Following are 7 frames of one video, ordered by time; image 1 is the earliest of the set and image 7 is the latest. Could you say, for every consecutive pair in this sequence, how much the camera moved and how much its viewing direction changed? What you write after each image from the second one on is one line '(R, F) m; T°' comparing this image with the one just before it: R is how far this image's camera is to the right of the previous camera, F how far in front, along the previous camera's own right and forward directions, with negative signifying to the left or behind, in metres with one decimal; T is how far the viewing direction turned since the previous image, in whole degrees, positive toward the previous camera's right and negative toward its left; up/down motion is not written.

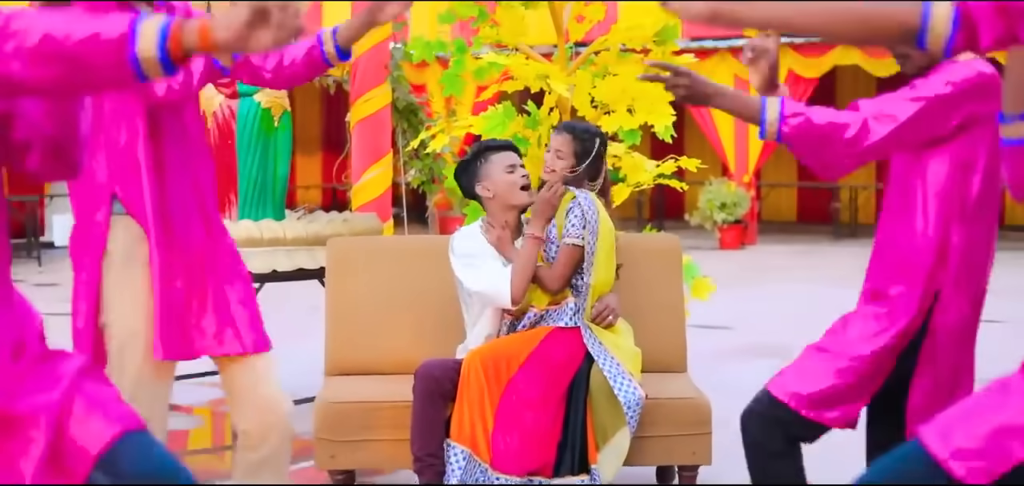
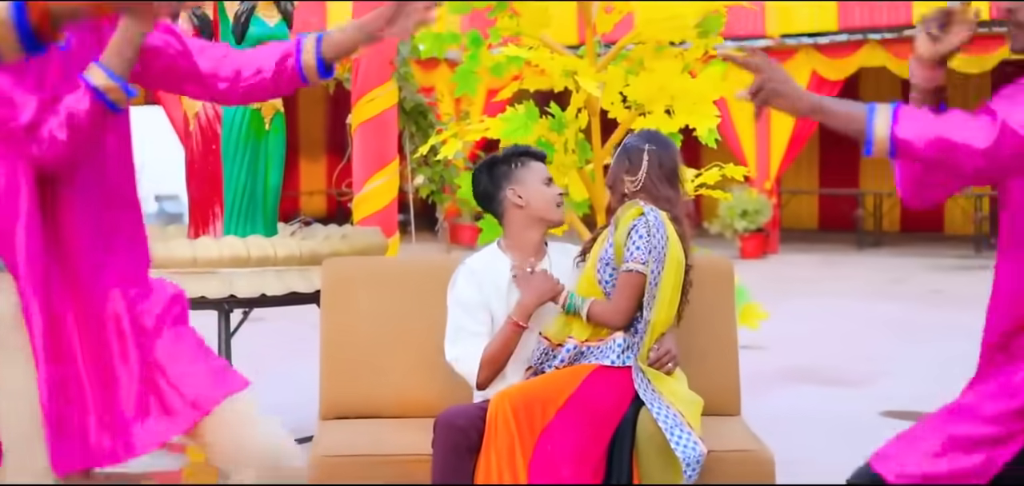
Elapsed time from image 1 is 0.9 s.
(0.0, +0.5) m; 0°
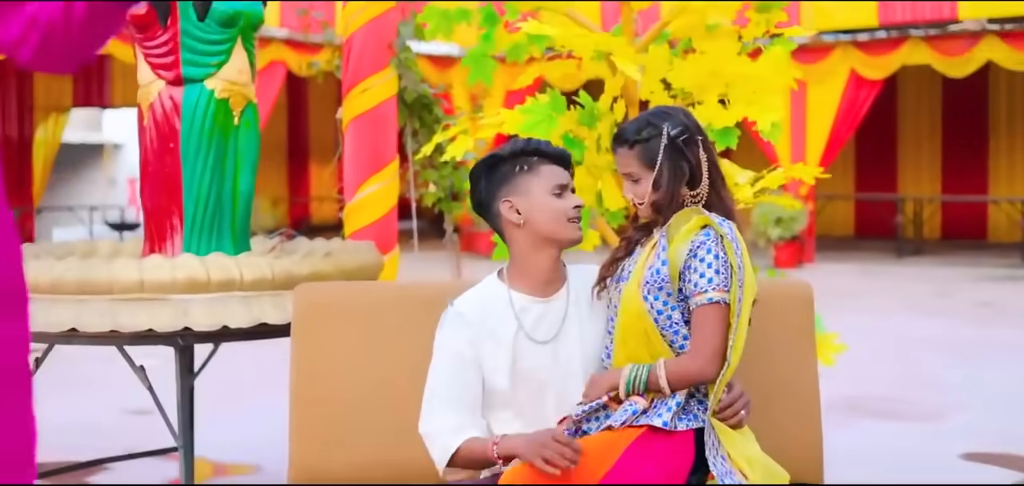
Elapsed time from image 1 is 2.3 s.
(0.0, +0.6) m; -1°
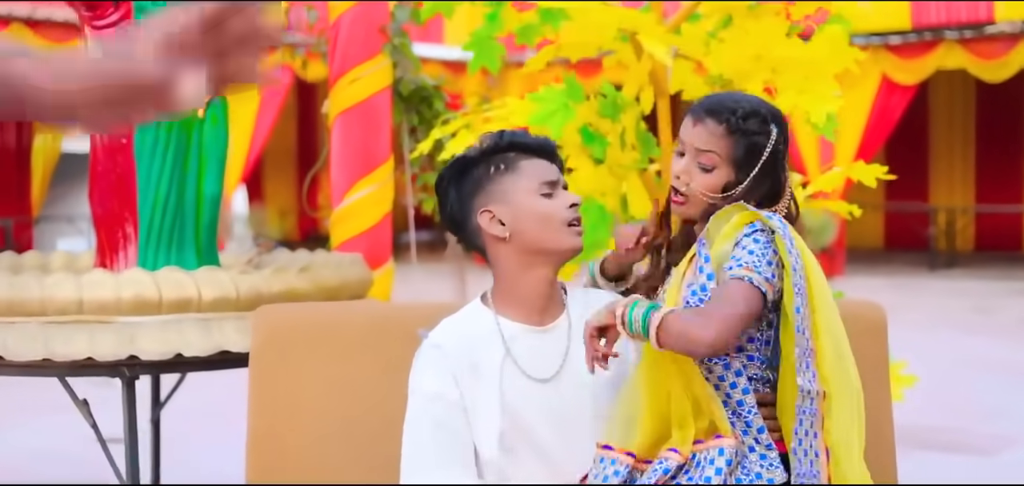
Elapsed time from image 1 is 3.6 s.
(0.0, +0.4) m; -1°
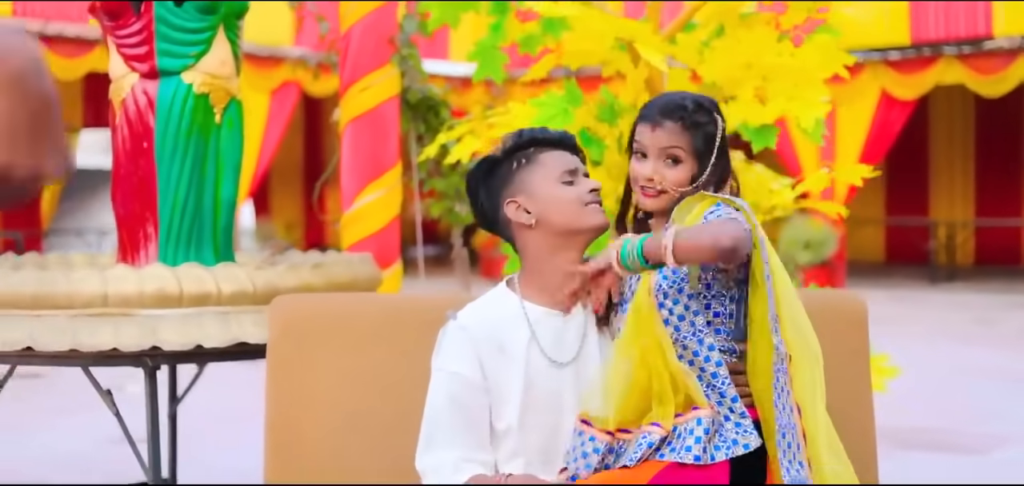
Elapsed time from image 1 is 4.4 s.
(0.0, -0.1) m; 0°
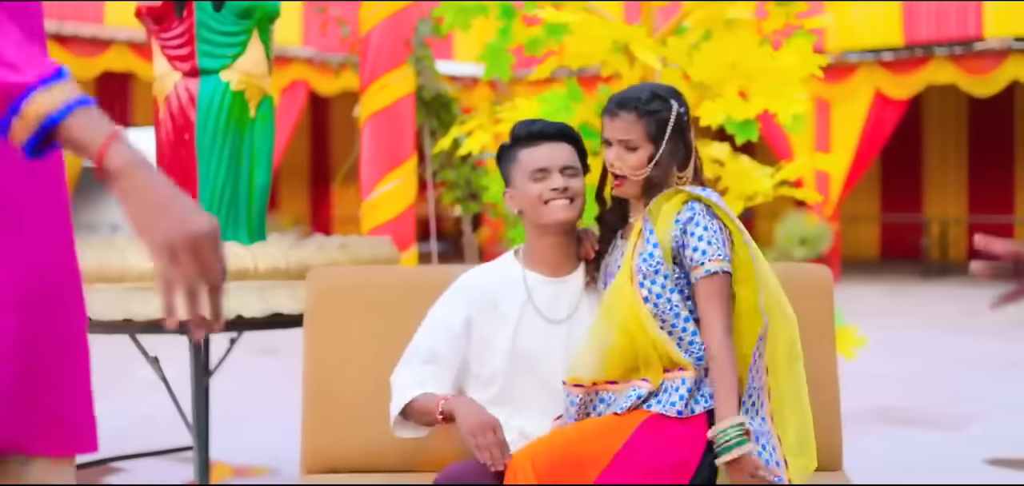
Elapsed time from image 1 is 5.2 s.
(0.0, -0.3) m; 0°
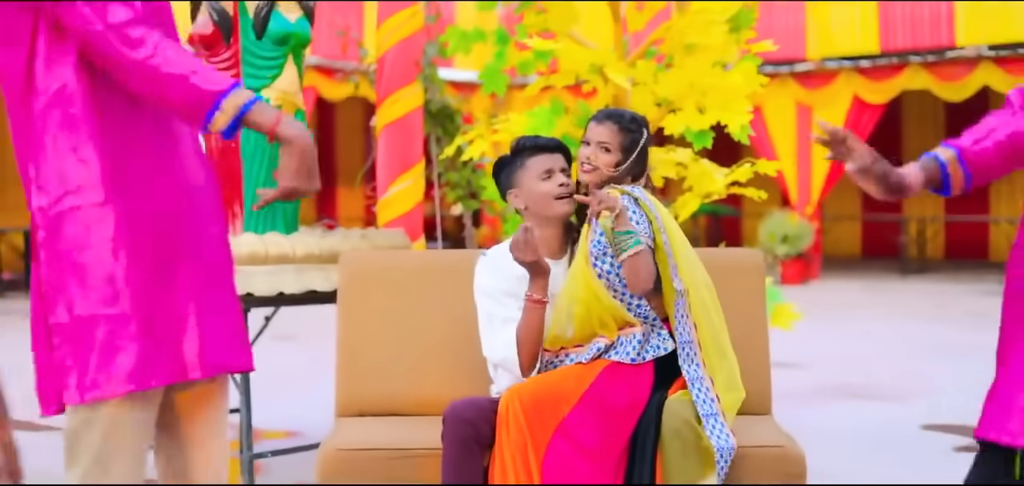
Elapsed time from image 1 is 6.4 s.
(0.0, -0.5) m; 0°
